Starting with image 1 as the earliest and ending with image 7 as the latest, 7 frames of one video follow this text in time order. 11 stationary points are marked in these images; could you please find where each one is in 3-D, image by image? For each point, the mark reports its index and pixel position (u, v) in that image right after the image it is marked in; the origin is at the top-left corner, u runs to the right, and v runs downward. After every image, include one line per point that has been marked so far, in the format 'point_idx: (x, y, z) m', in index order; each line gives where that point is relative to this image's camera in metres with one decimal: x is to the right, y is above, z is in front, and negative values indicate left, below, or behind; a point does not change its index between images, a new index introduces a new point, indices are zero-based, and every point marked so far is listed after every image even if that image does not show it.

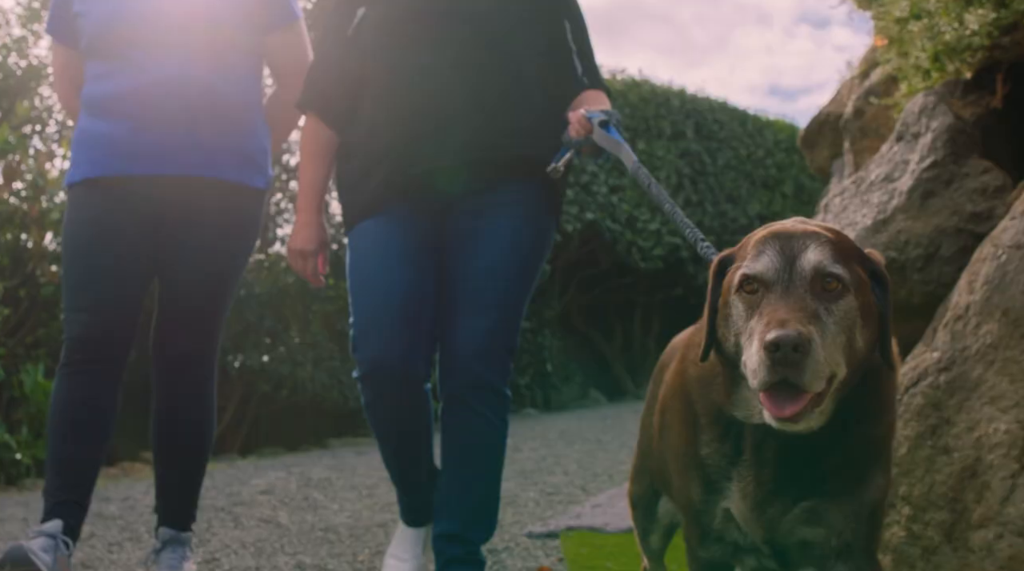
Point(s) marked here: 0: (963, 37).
0: (+1.2, +0.7, +2.8) m
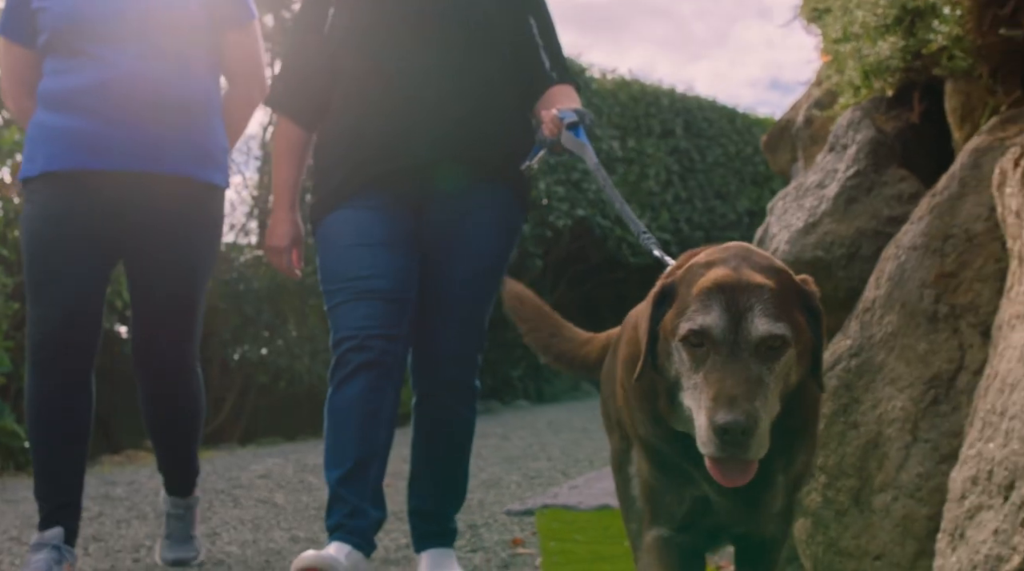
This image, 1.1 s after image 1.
0: (+1.1, +0.7, +3.2) m
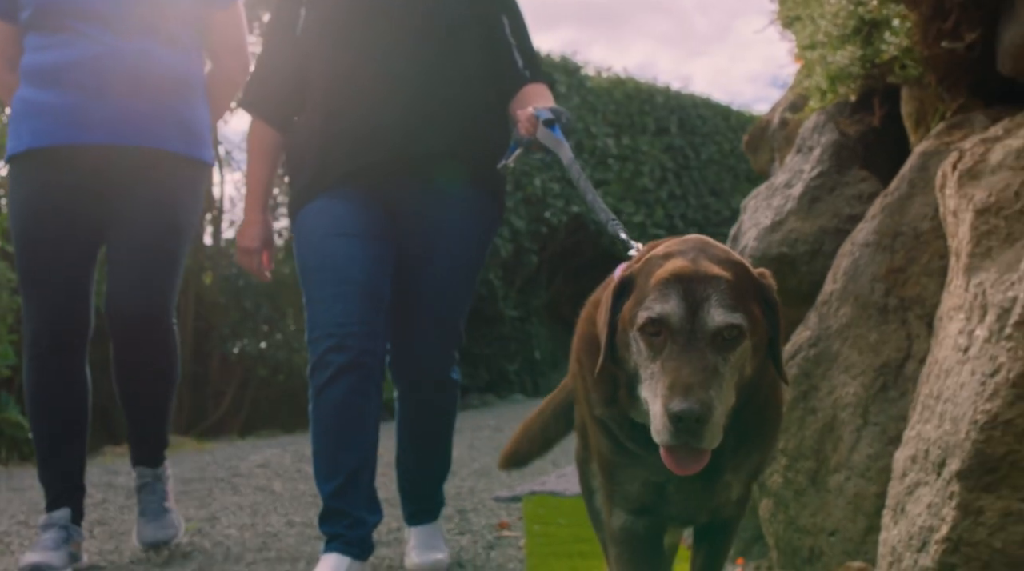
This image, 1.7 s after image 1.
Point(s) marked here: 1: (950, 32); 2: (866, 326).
0: (+1.0, +0.7, +3.3) m
1: (+1.1, +0.6, +2.8) m
2: (+1.0, -0.1, +2.9) m
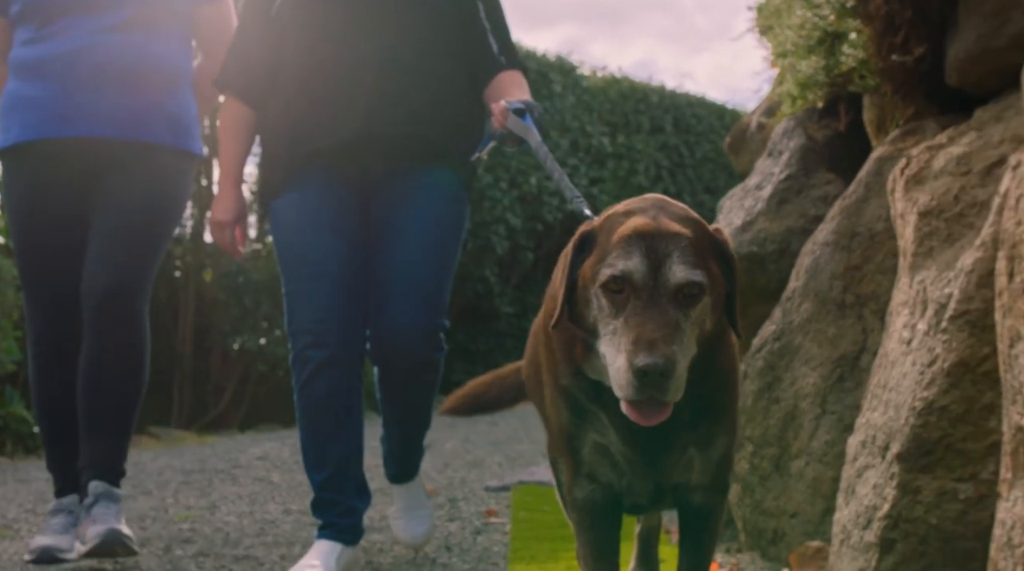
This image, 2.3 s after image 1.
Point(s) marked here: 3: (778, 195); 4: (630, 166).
0: (+1.0, +0.7, +3.5) m
1: (+1.1, +0.7, +3.0) m
2: (+0.9, -0.1, +3.1) m
3: (+0.9, +0.3, +3.7) m
4: (+1.2, +1.3, +11.6) m
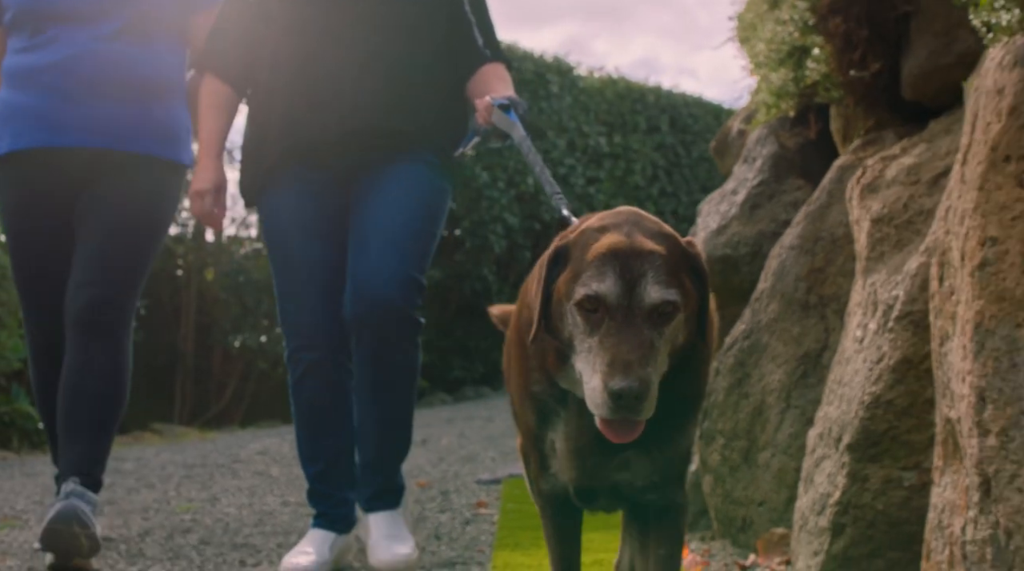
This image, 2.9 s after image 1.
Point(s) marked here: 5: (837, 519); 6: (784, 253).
0: (+0.9, +0.7, +3.7) m
1: (+1.0, +0.7, +3.1) m
2: (+0.9, -0.1, +3.3) m
3: (+0.9, +0.3, +3.9) m
4: (+1.2, +1.3, +11.8) m
5: (+0.8, -0.6, +2.6) m
6: (+0.8, +0.1, +3.4) m
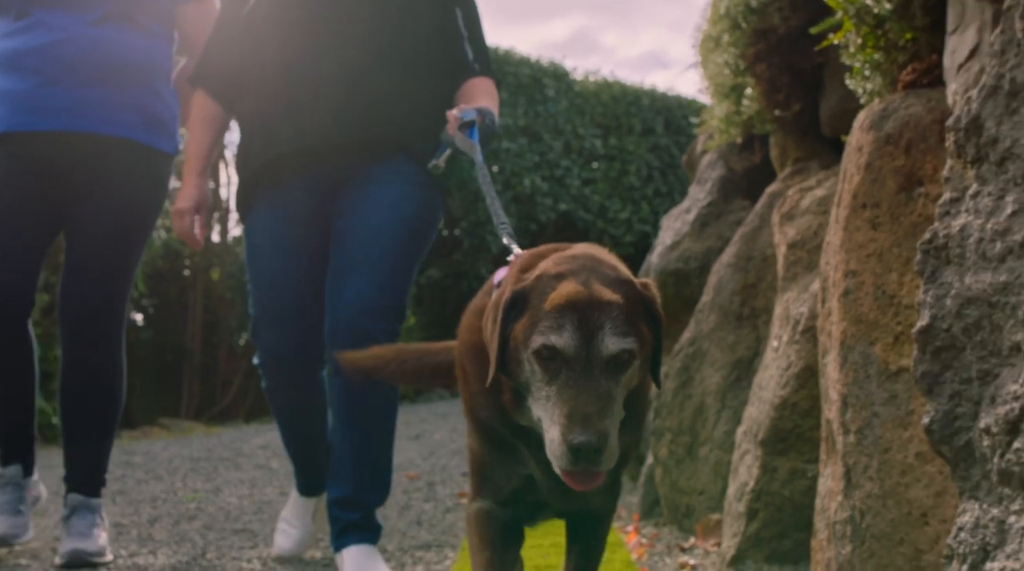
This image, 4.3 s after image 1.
0: (+0.8, +0.6, +4.1) m
1: (+0.9, +0.6, +3.5) m
2: (+0.7, -0.2, +3.7) m
3: (+0.7, +0.3, +4.3) m
4: (+1.2, +1.3, +12.2) m
5: (+0.7, -0.6, +3.0) m
6: (+0.7, +0.1, +3.8) m
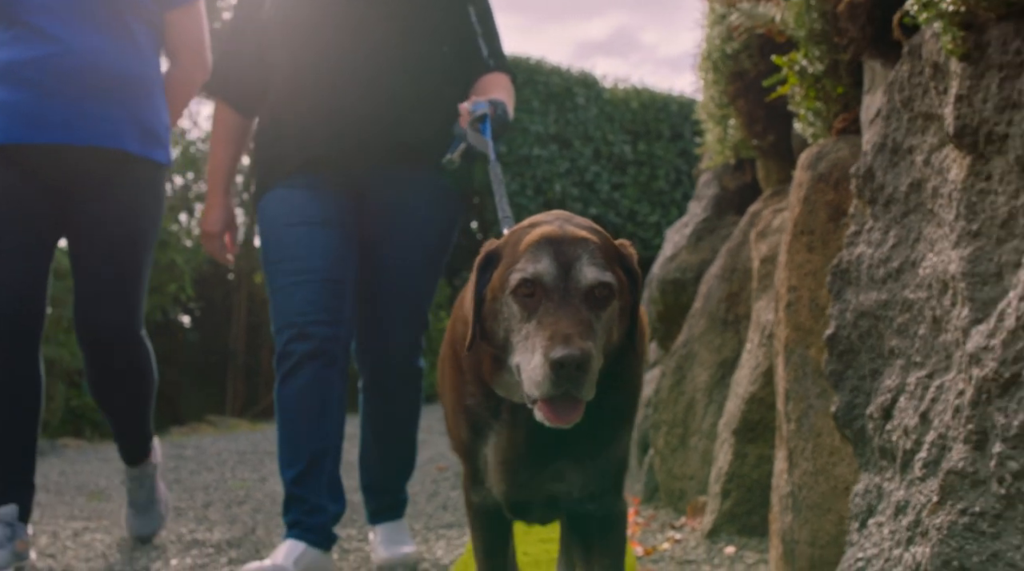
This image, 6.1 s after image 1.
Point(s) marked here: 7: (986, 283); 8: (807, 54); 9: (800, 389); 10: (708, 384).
0: (+0.9, +0.6, +4.6) m
1: (+0.9, +0.6, +4.0) m
2: (+0.8, -0.2, +4.2) m
3: (+0.8, +0.2, +4.8) m
4: (+1.5, +1.3, +12.6) m
5: (+0.7, -0.7, +3.5) m
6: (+0.8, 0.0, +4.2) m
7: (+0.8, 0.0, +1.8) m
8: (+0.8, +0.6, +2.8) m
9: (+0.7, -0.3, +2.8) m
10: (+0.8, -0.4, +4.2) m
